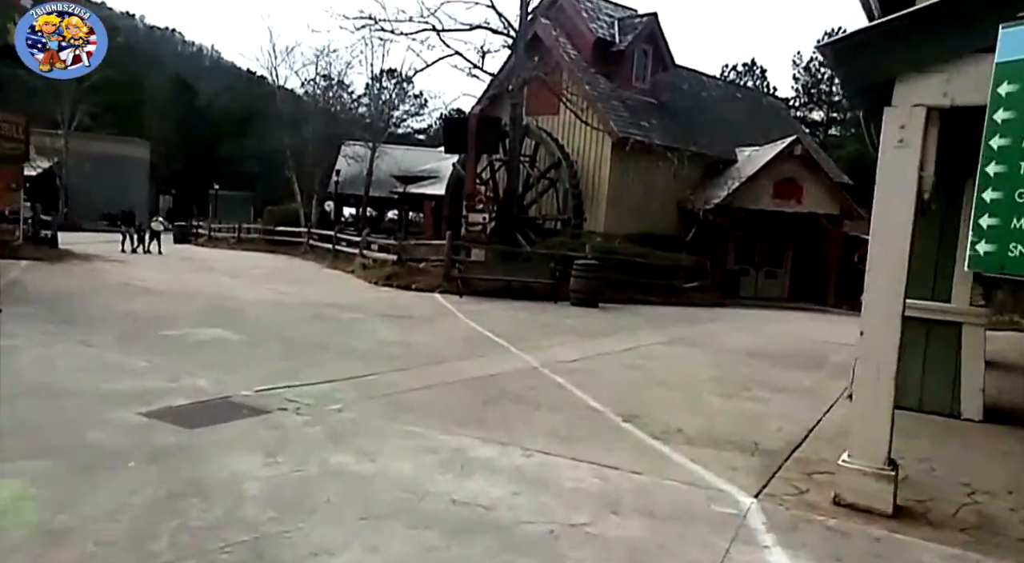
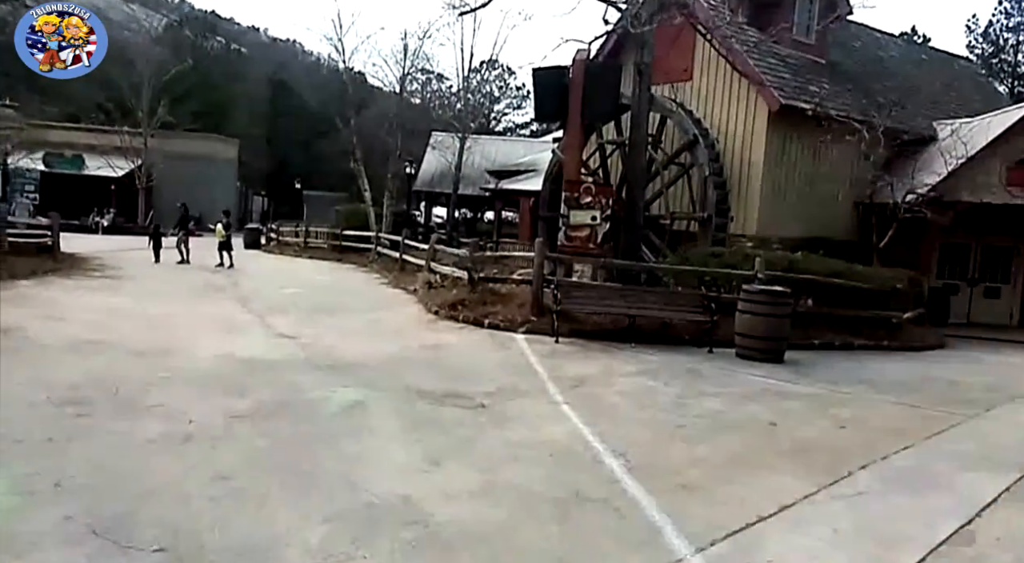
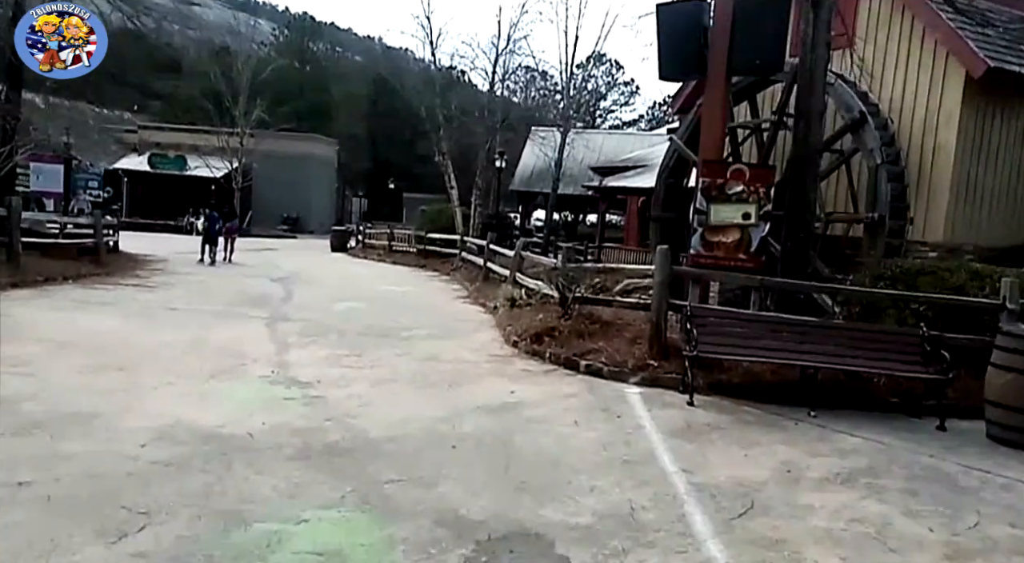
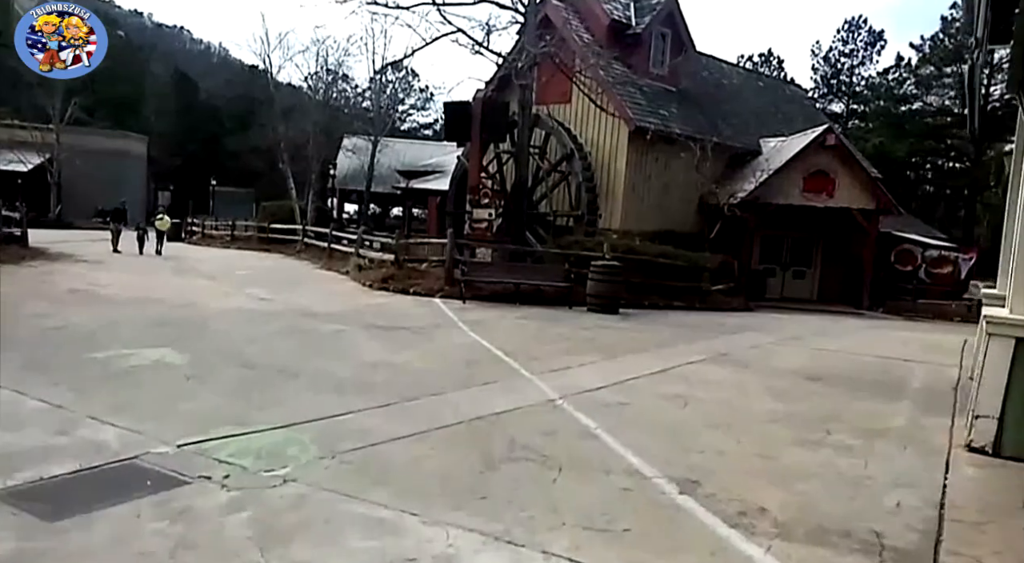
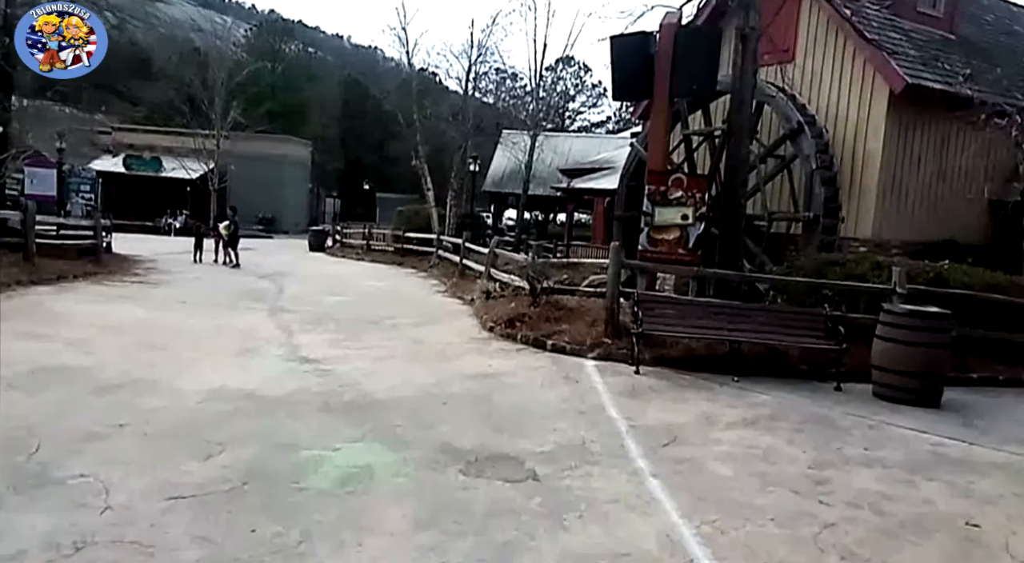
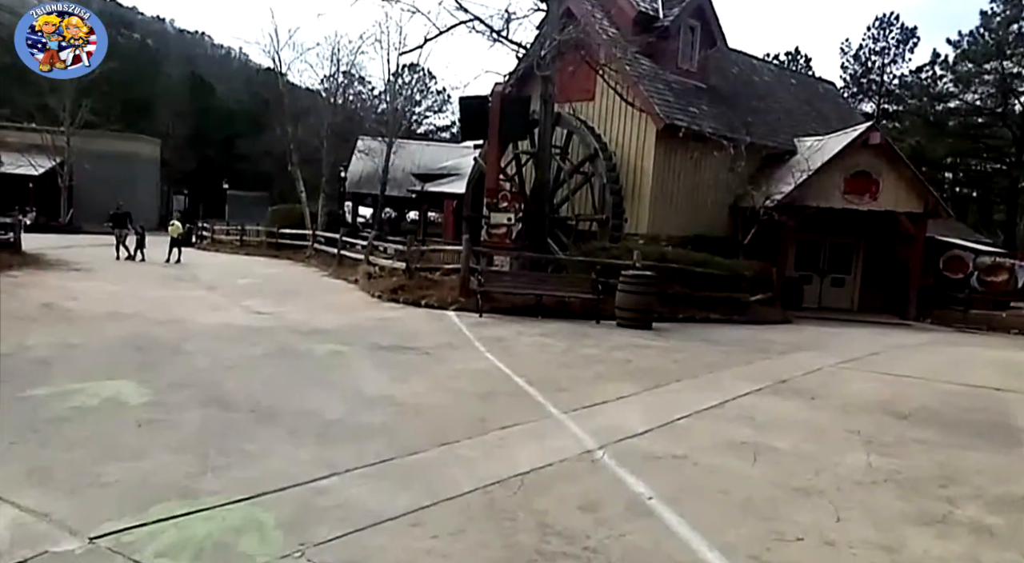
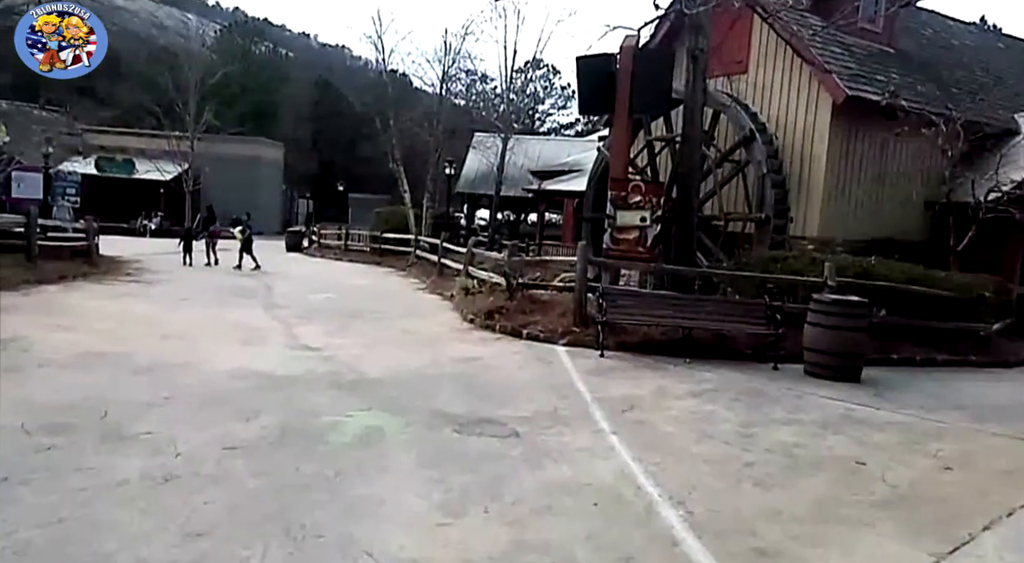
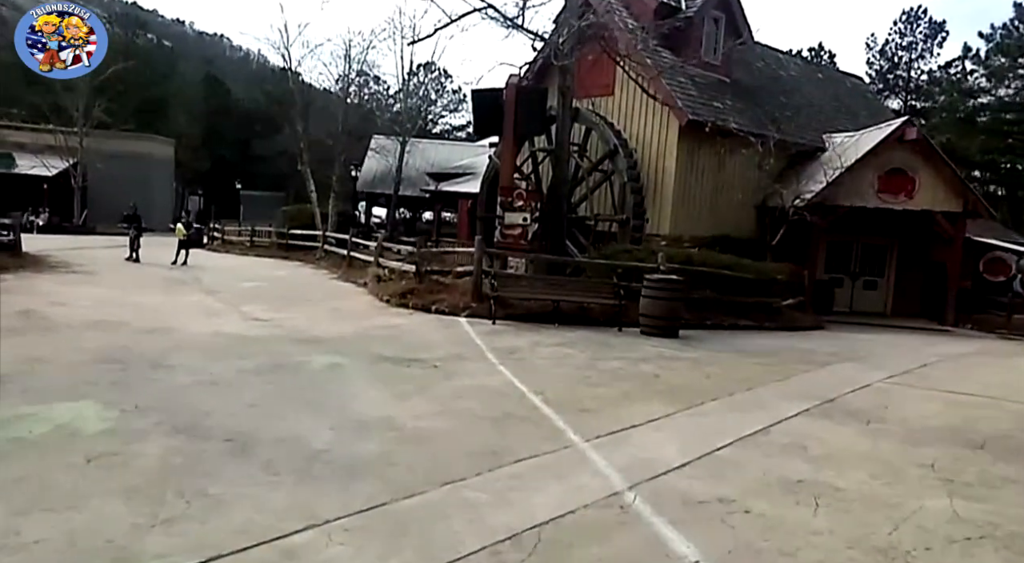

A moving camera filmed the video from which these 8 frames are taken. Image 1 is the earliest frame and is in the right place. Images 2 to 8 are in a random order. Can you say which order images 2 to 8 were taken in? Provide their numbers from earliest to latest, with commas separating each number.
4, 6, 8, 2, 7, 5, 3
